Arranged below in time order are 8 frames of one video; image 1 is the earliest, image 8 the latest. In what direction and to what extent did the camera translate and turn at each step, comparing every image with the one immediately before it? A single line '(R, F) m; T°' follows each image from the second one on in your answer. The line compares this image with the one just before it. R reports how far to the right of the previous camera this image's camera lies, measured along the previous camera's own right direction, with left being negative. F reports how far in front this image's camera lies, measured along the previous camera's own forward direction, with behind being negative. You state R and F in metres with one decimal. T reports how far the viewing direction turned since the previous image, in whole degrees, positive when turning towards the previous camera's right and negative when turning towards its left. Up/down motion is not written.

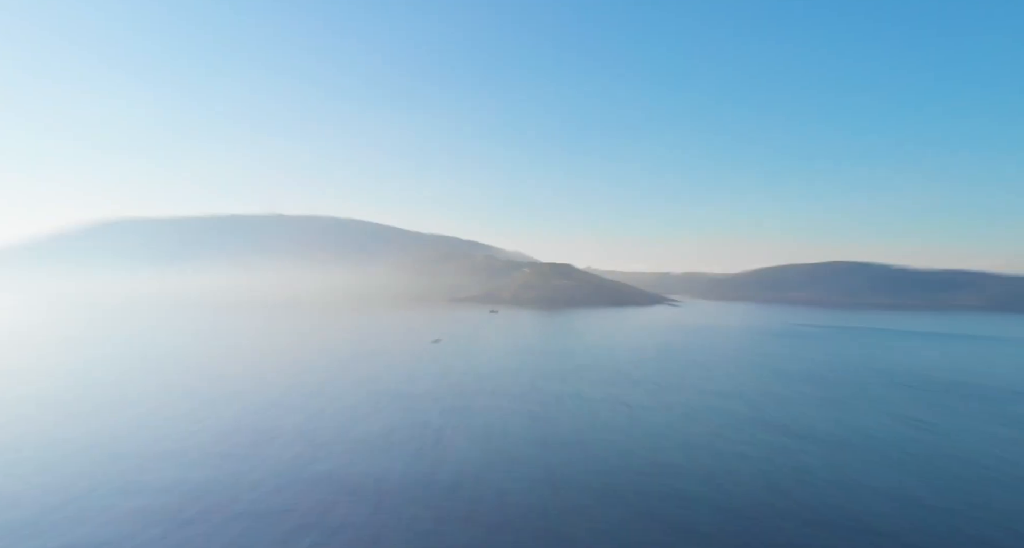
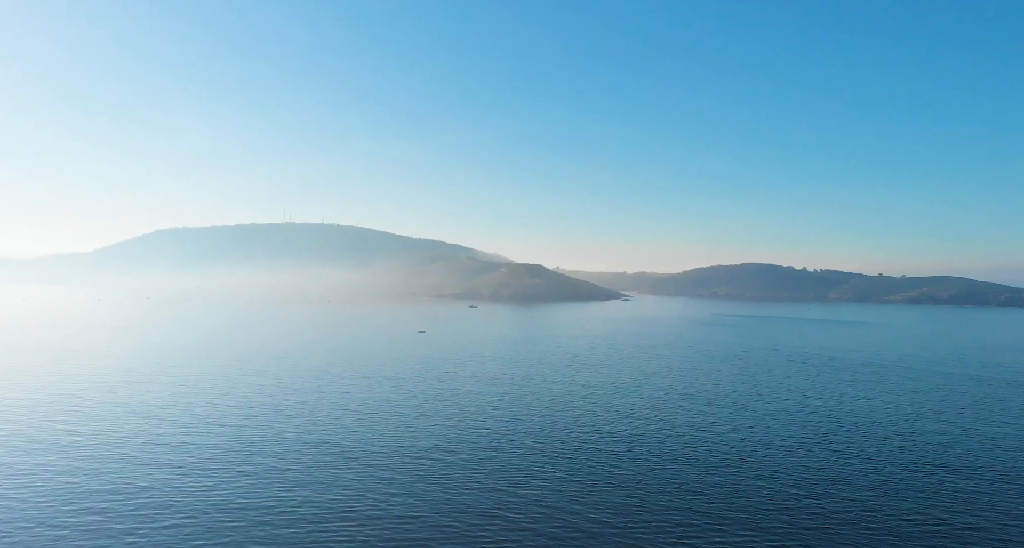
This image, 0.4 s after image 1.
(-2.8, -26.6) m; +3°
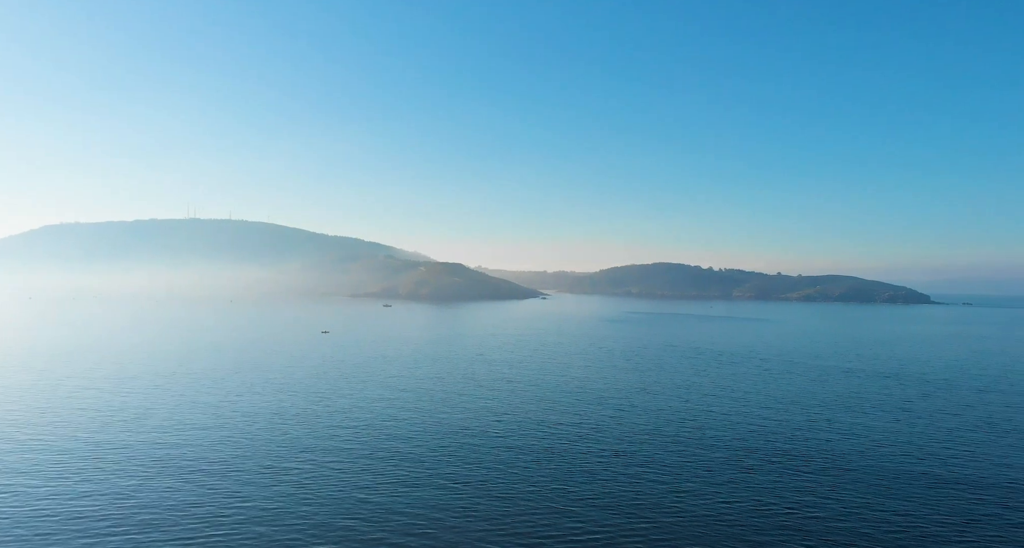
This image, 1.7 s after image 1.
(+8.1, +1.7) m; +6°
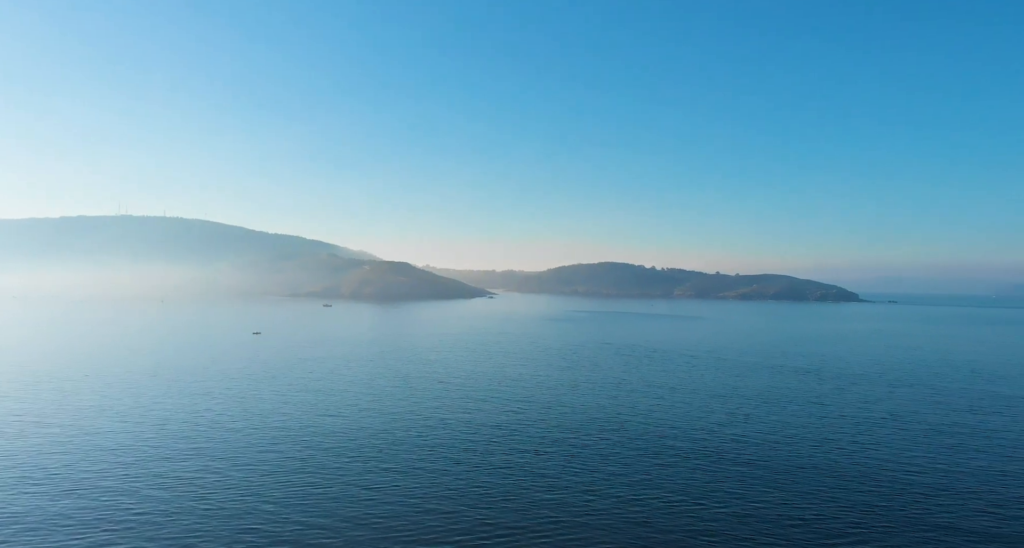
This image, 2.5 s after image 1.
(+4.3, +1.0) m; +4°
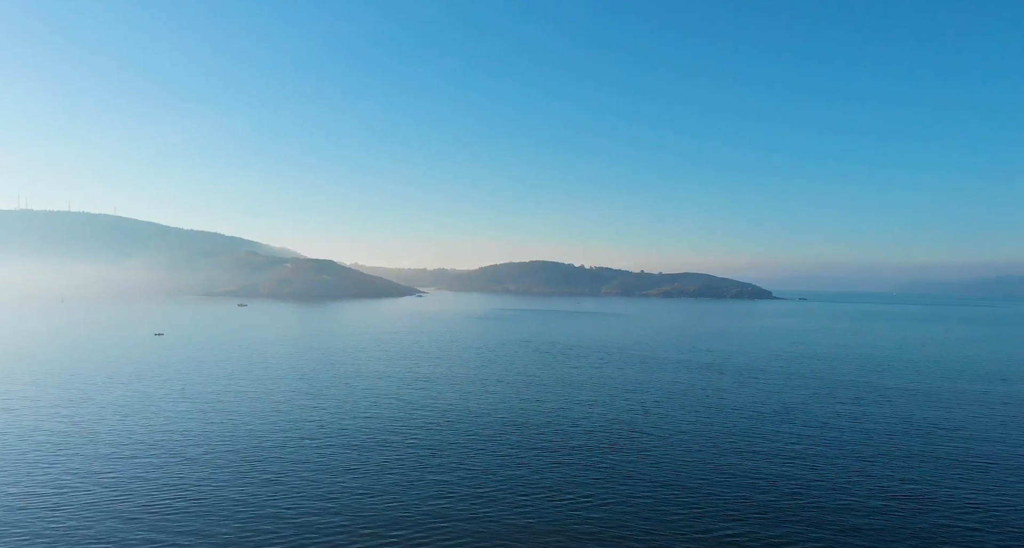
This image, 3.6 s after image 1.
(+4.8, +1.2) m; +5°
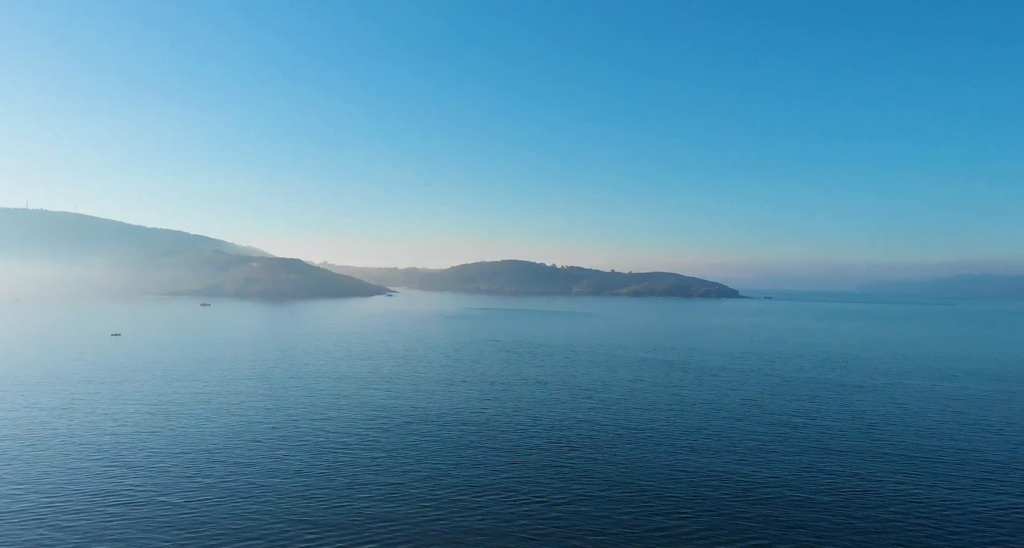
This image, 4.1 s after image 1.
(-1.8, +4.3) m; -24°
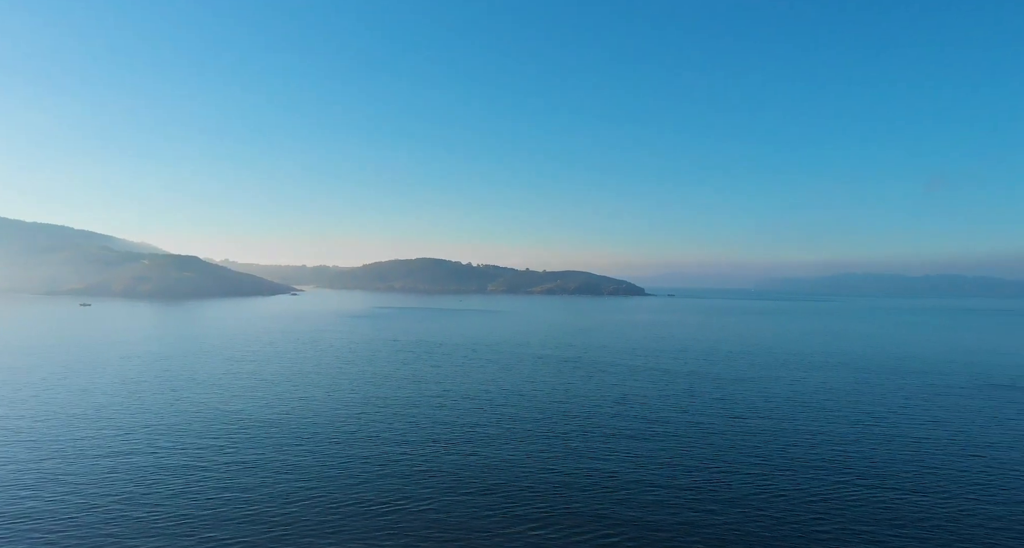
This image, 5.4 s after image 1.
(+4.6, +0.4) m; +4°
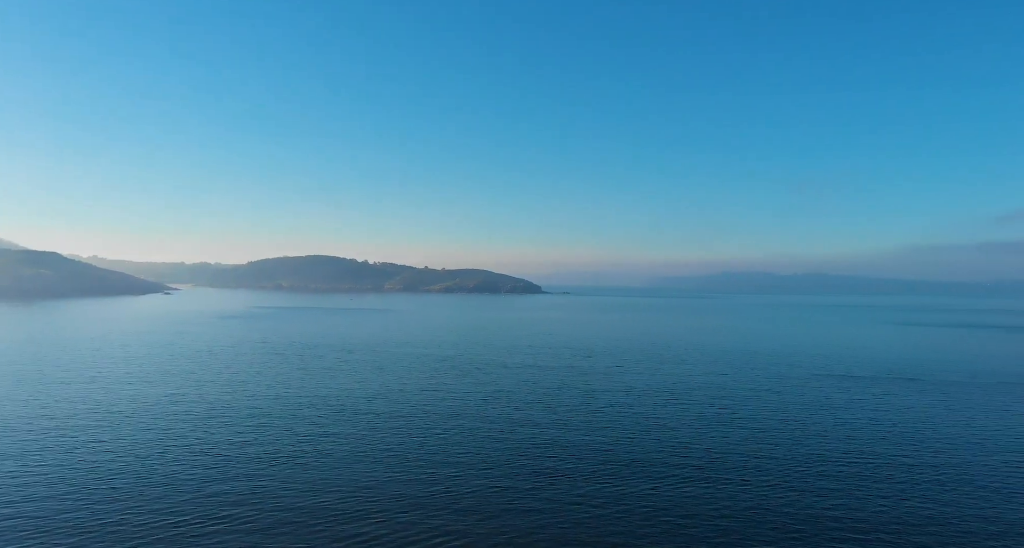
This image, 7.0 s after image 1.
(+4.4, +0.9) m; +6°
